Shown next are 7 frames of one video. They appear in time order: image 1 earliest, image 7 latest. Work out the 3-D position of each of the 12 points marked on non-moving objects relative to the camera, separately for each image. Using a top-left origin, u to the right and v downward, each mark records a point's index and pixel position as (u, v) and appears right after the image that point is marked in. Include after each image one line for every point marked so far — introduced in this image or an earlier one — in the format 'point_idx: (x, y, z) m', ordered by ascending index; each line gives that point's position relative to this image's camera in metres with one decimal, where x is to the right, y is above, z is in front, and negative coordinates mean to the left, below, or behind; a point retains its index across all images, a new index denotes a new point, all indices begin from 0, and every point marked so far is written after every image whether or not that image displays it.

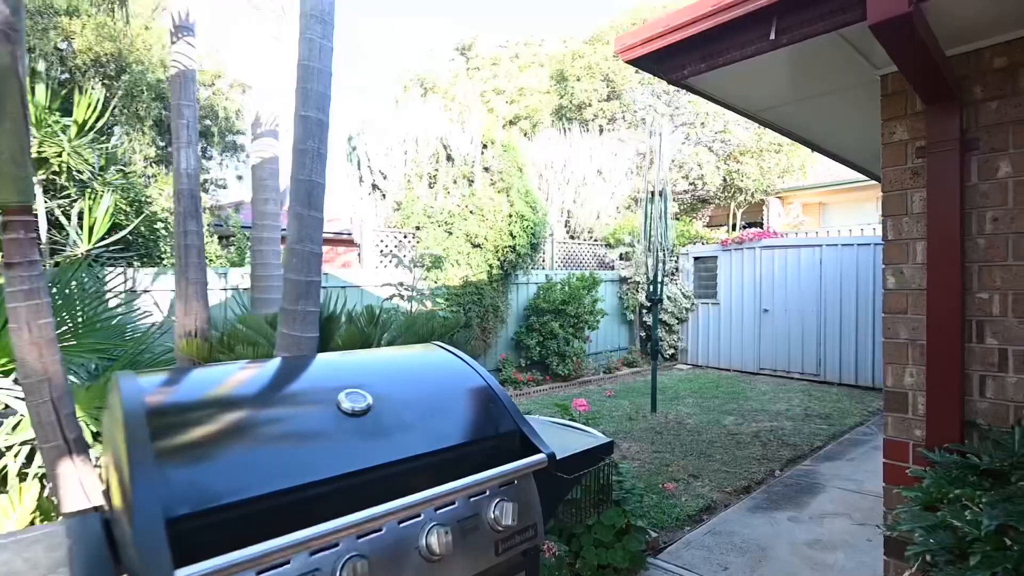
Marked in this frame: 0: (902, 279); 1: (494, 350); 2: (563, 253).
0: (+1.7, 0.0, +2.2) m
1: (-0.2, -0.8, +7.0) m
2: (+0.8, +0.6, +8.3) m
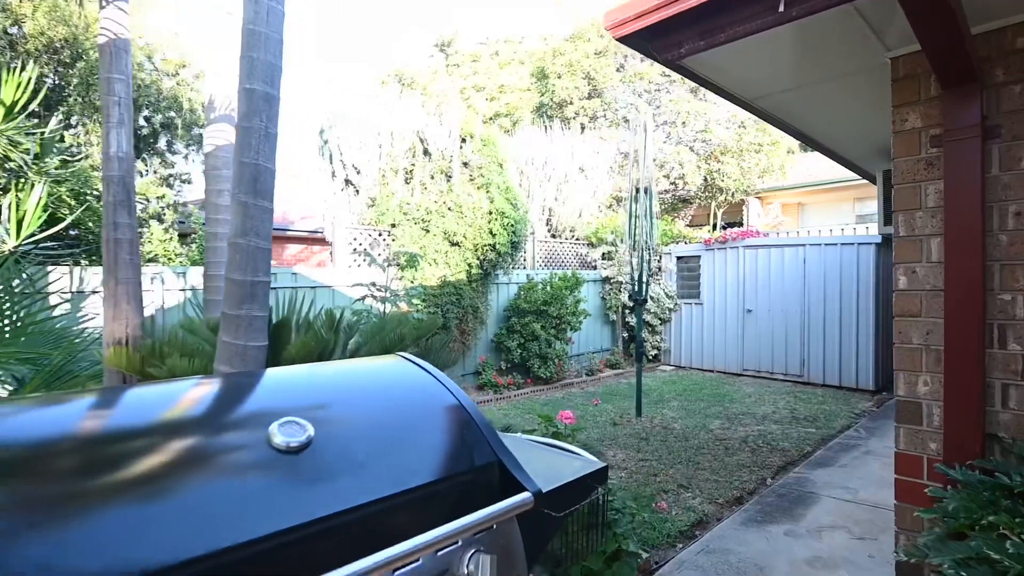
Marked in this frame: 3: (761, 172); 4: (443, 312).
0: (+1.6, 0.0, +2.1) m
1: (-0.5, -0.8, +6.7) m
2: (+0.5, +0.5, +8.1) m
3: (+6.4, +3.0, +13.5) m
4: (-0.8, -0.3, +6.0) m
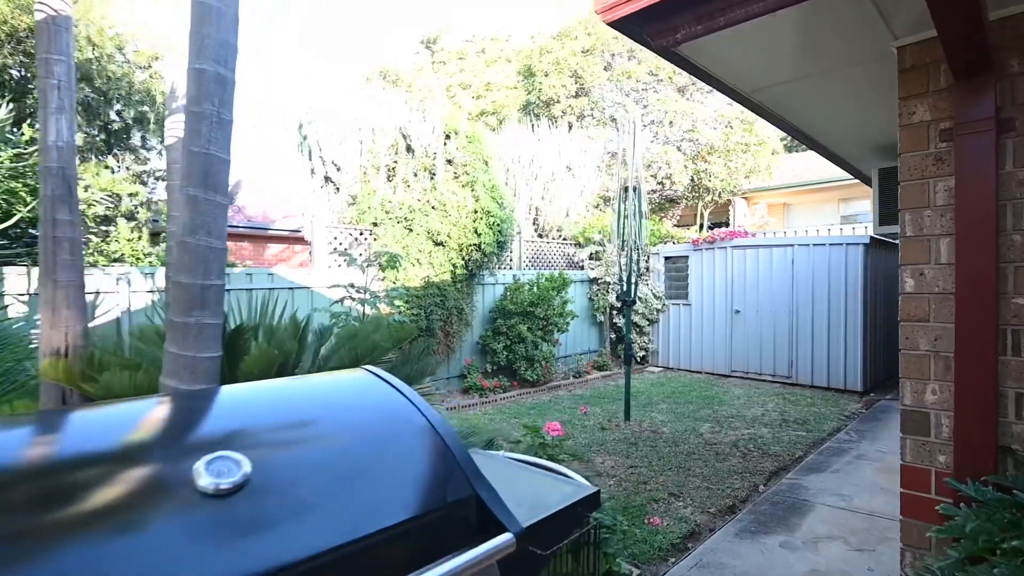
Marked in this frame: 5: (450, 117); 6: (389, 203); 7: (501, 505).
0: (+1.5, 0.0, +1.9) m
1: (-0.7, -0.8, +6.6) m
2: (+0.3, +0.5, +7.9) m
3: (+6.0, +3.0, +13.5) m
4: (-1.0, -0.3, +5.9) m
5: (-0.7, +2.0, +6.1) m
6: (-1.3, +0.9, +5.8) m
7: (0.0, -0.5, +1.2) m
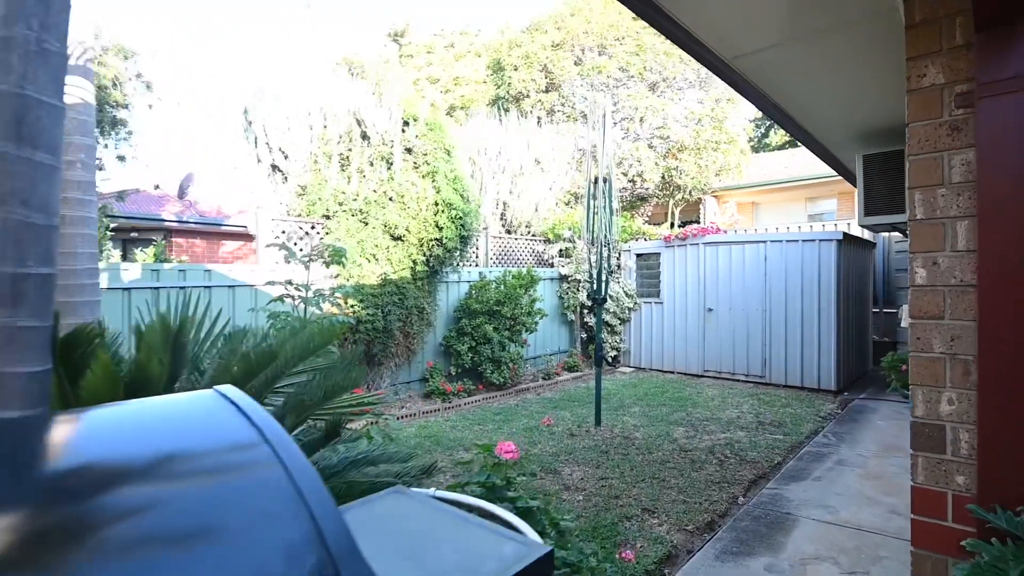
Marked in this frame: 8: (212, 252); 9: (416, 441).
0: (+1.3, +0.1, +1.7) m
1: (-1.1, -0.8, +6.2) m
2: (-0.2, +0.6, +7.6) m
3: (+5.2, +3.0, +13.5) m
4: (-1.3, -0.3, +5.4) m
5: (-1.1, +2.0, +5.7) m
6: (-1.7, +1.0, +5.3) m
7: (-0.2, -0.5, +0.8) m
8: (-6.4, +0.8, +11.2) m
9: (-0.8, -1.3, +4.5) m
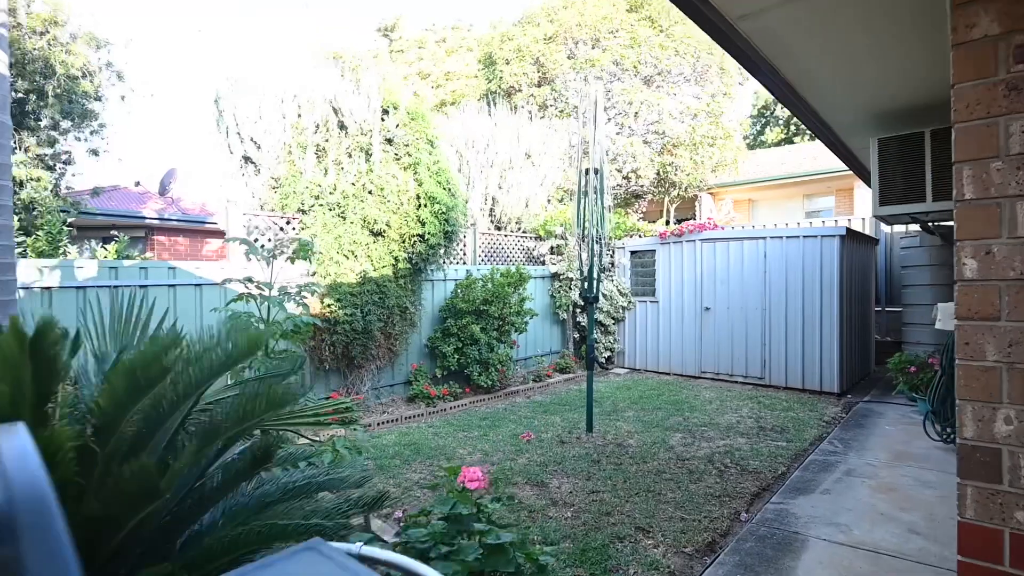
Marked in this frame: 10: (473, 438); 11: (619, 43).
0: (+1.2, +0.1, +1.4) m
1: (-1.2, -0.8, +5.9) m
2: (-0.4, +0.6, +7.3) m
3: (+5.0, +3.1, +13.2) m
4: (-1.5, -0.3, +5.1) m
5: (-1.3, +2.0, +5.4) m
6: (-1.8, +1.0, +5.0) m
7: (-0.2, -0.4, +0.5) m
8: (-6.5, +0.8, +10.8) m
9: (-0.9, -1.3, +4.2) m
10: (-0.4, -1.3, +4.7) m
11: (+2.6, +6.1, +13.0) m
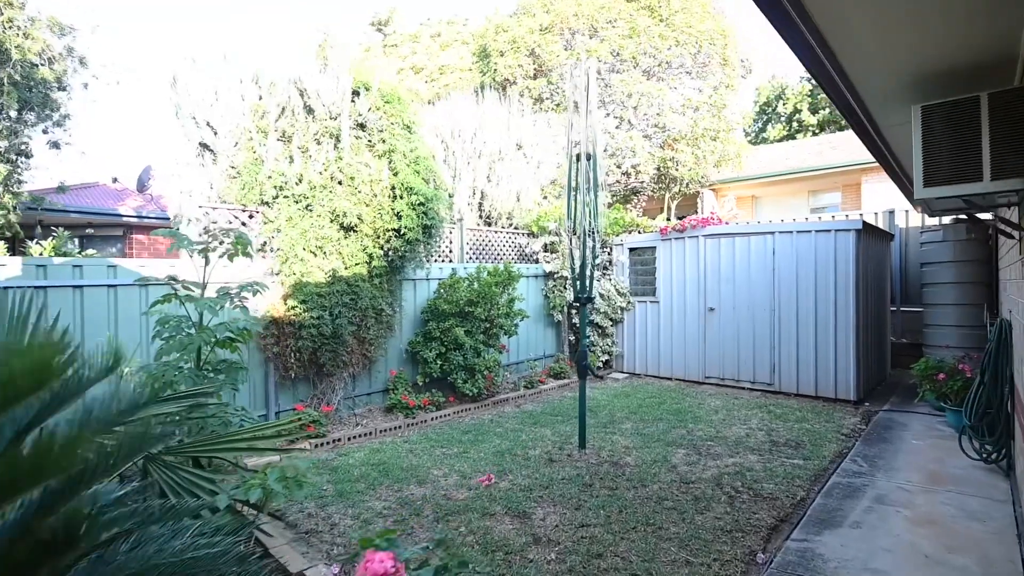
0: (+1.1, +0.1, +0.9) m
1: (-1.3, -0.8, +5.4) m
2: (-0.5, +0.6, +6.8) m
3: (+4.9, +3.1, +12.7) m
4: (-1.6, -0.3, +4.6) m
5: (-1.4, +2.0, +4.9) m
6: (-2.0, +1.0, +4.5) m
7: (-0.4, -0.4, 0.0) m
8: (-6.7, +0.8, +10.4) m
9: (-1.1, -1.3, +3.7) m
10: (-0.5, -1.3, +4.2) m
11: (+2.5, +6.1, +12.5) m
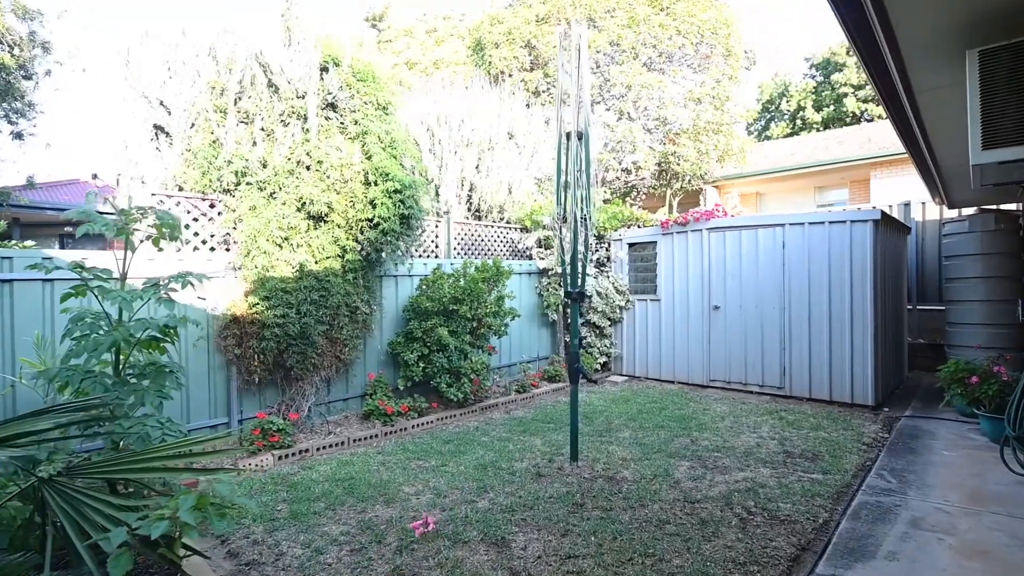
0: (+1.0, +0.1, +0.4) m
1: (-1.5, -0.8, +4.9) m
2: (-0.6, +0.6, +6.4) m
3: (+4.8, +3.1, +12.3) m
4: (-1.7, -0.2, +4.2) m
5: (-1.5, +2.1, +4.5) m
6: (-2.1, +1.0, +4.1) m
7: (-0.5, -0.4, -0.4) m
8: (-6.8, +0.8, +10.0) m
9: (-1.2, -1.3, +3.3) m
10: (-0.6, -1.3, +3.8) m
11: (+2.4, +6.1, +12.1) m
